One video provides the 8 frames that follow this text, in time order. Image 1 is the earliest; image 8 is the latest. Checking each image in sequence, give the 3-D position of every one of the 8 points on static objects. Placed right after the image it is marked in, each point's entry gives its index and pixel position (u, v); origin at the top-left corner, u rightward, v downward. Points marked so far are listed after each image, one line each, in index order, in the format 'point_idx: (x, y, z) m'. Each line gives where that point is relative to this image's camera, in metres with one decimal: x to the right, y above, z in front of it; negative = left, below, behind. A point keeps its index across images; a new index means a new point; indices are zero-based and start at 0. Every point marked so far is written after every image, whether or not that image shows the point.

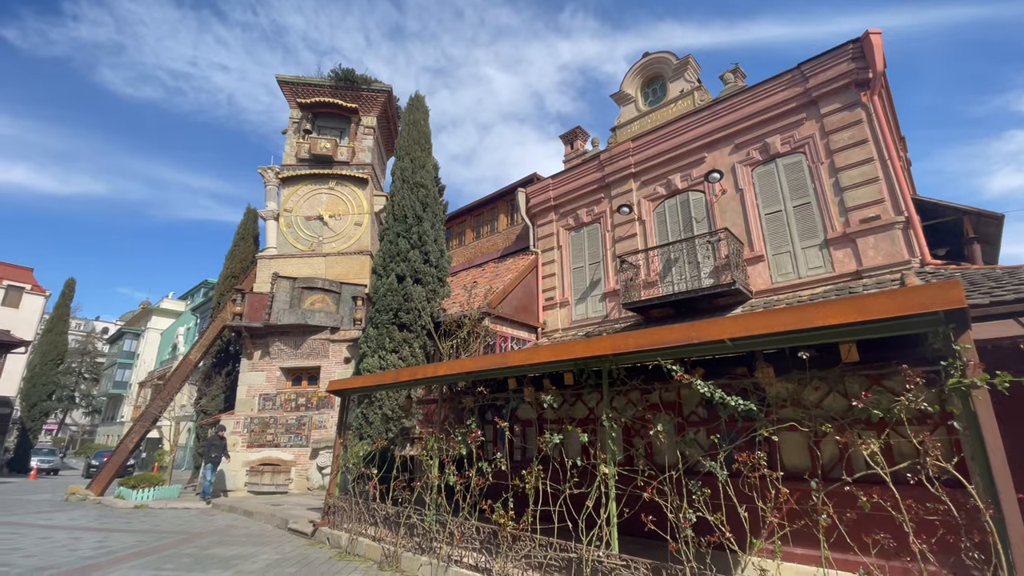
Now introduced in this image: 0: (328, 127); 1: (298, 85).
0: (-6.7, +5.8, +17.0) m
1: (-7.5, +7.1, +16.4) m
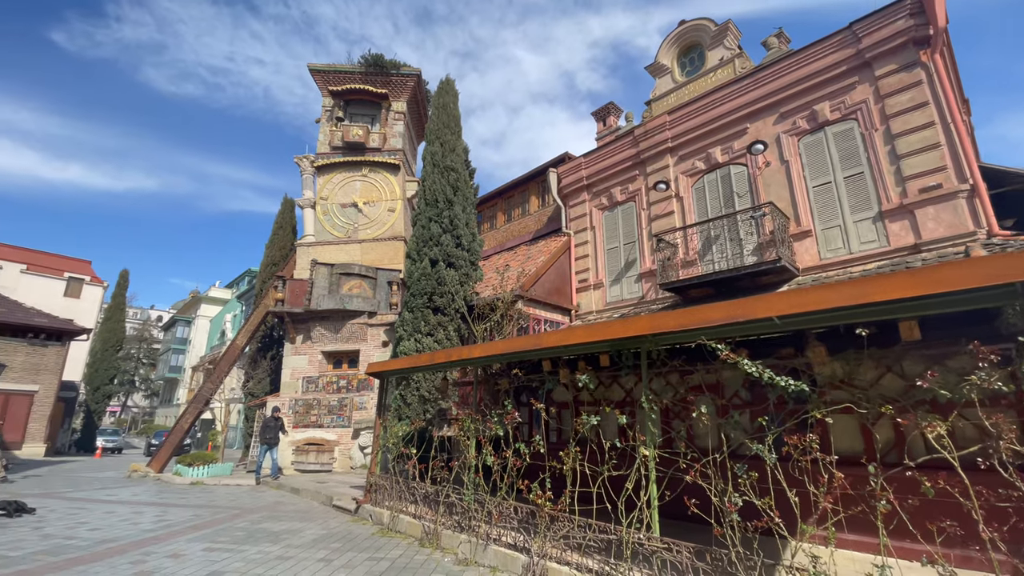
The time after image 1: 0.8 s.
0: (-5.6, +6.3, +17.2) m
1: (-6.5, +7.6, +16.6) m
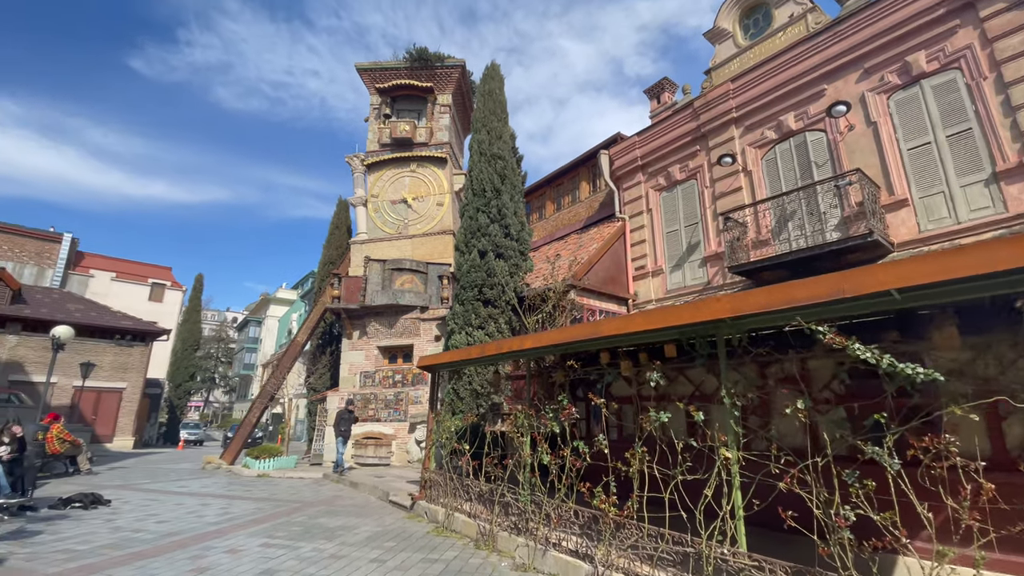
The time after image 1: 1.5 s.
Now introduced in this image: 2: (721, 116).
0: (-3.9, +6.5, +17.1) m
1: (-4.8, +7.7, +16.6) m
2: (+5.1, +4.2, +11.4) m
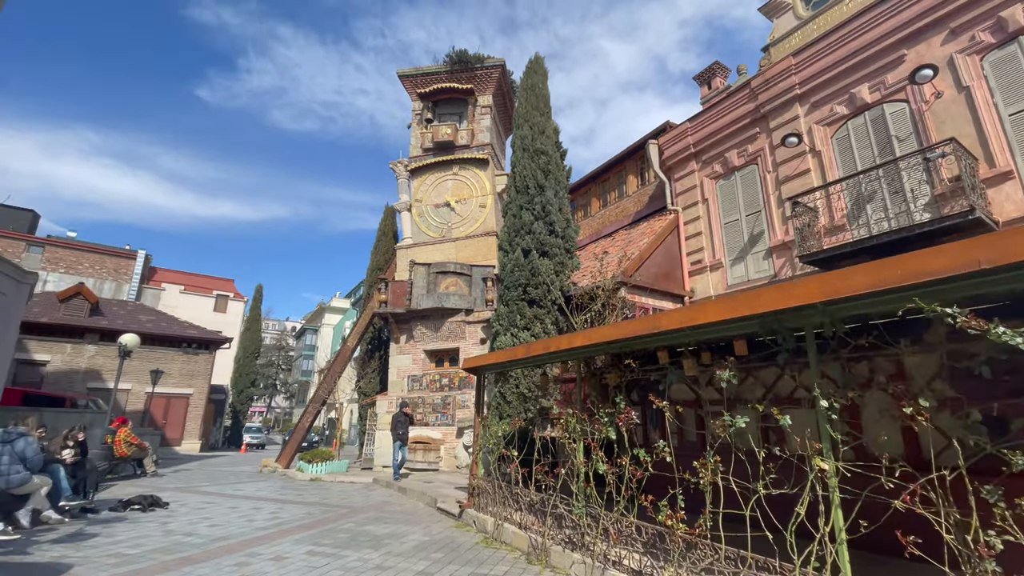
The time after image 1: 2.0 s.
0: (-2.4, +6.4, +17.1) m
1: (-3.4, +7.5, +16.7) m
2: (+6.0, +4.3, +10.4) m
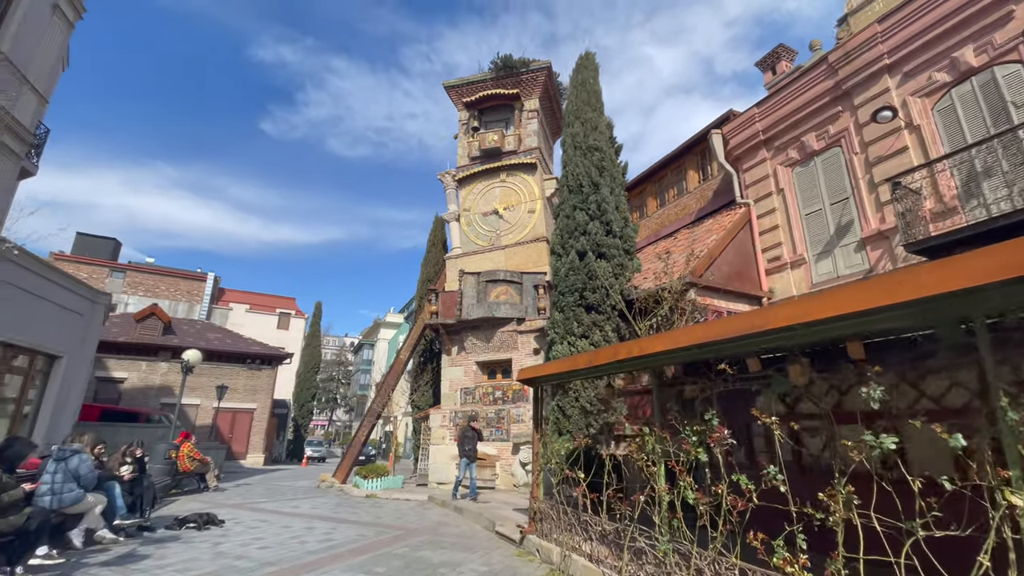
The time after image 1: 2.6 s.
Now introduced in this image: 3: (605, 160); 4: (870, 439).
0: (-0.7, +6.0, +16.8) m
1: (-1.8, +7.2, +16.5) m
2: (+7.0, +4.4, +9.2) m
3: (+2.2, +3.0, +10.9) m
4: (+2.2, -0.9, +2.9) m
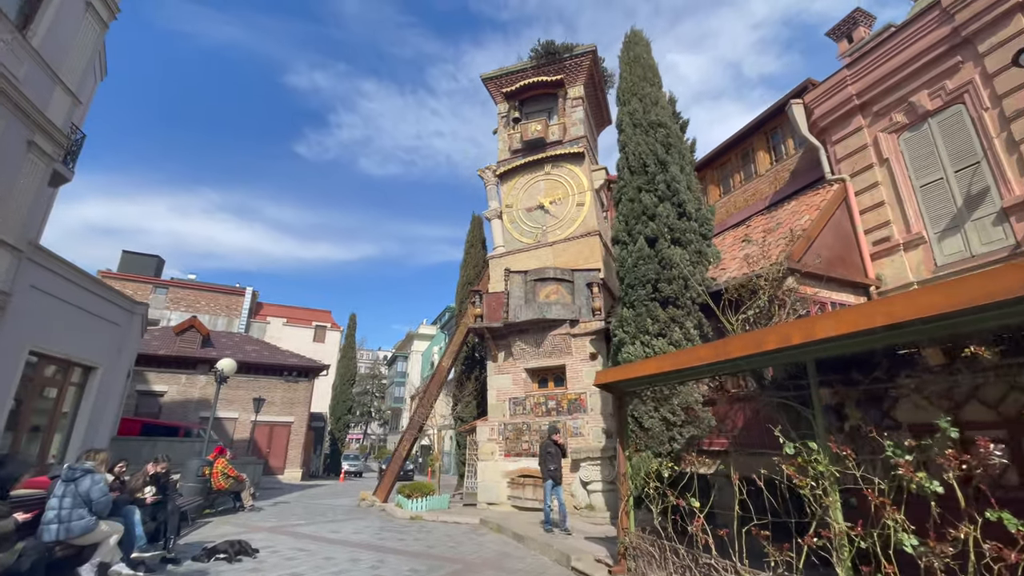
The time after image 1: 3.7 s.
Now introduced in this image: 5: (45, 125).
0: (+0.8, +6.0, +15.8) m
1: (-0.4, +7.1, +15.6) m
2: (+8.0, +4.7, +7.7) m
3: (+3.3, +3.1, +9.7) m
4: (+2.9, -0.6, +1.6) m
5: (-10.1, +3.5, +10.1) m
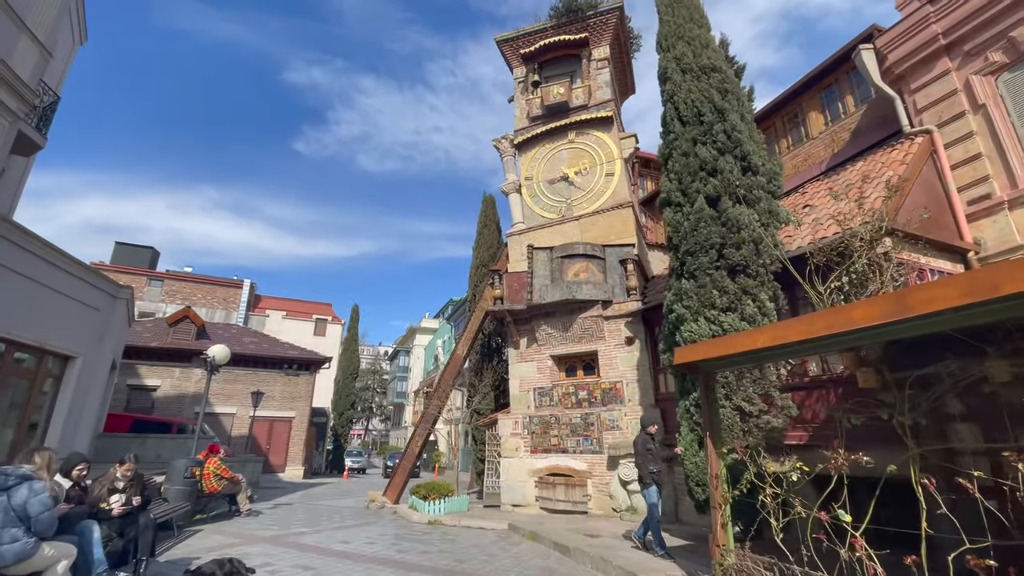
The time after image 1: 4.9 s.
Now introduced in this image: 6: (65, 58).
0: (+1.3, +6.5, +14.5) m
1: (+0.2, +7.6, +14.3) m
2: (+8.6, +5.2, +6.5) m
3: (+3.9, +3.7, +8.4) m
4: (+3.5, -0.1, +0.3) m
5: (-9.5, +4.0, +8.8) m
6: (-11.1, +5.7, +11.7) m
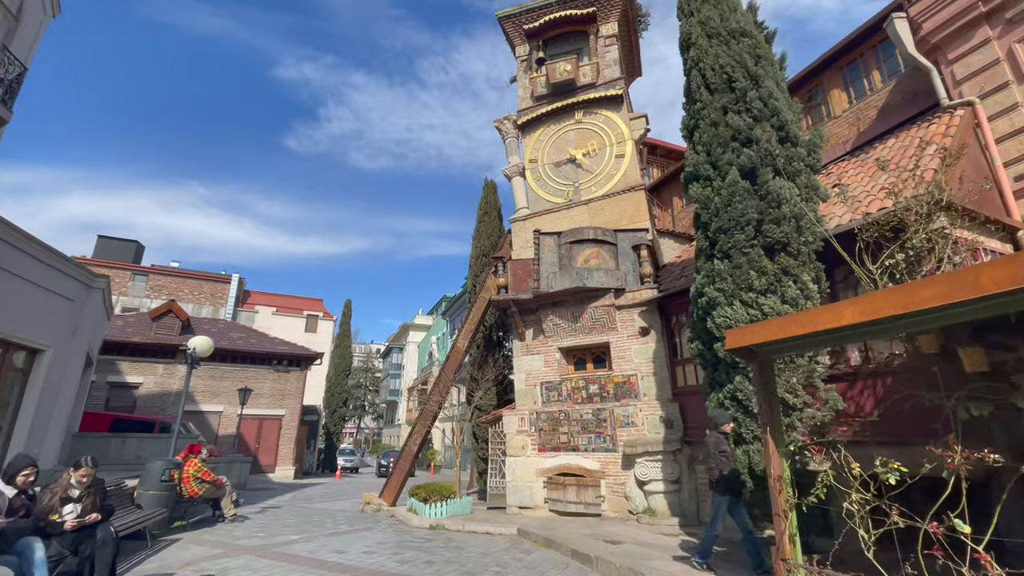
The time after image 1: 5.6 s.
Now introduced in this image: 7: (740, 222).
0: (+1.4, +6.8, +13.8) m
1: (+0.2, +7.9, +13.6) m
2: (+8.8, +5.5, +5.9) m
3: (+4.0, +3.9, +7.7) m
4: (+3.8, +0.1, -0.3) m
5: (-9.4, +4.2, +8.0) m
6: (-11.0, +6.0, +10.8) m
7: (+3.2, +0.9, +6.7) m
